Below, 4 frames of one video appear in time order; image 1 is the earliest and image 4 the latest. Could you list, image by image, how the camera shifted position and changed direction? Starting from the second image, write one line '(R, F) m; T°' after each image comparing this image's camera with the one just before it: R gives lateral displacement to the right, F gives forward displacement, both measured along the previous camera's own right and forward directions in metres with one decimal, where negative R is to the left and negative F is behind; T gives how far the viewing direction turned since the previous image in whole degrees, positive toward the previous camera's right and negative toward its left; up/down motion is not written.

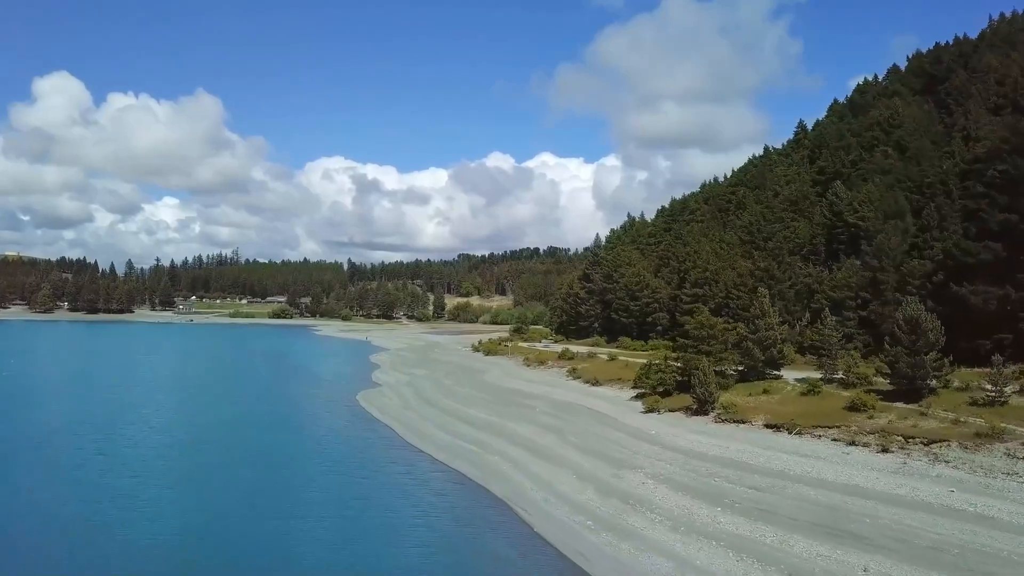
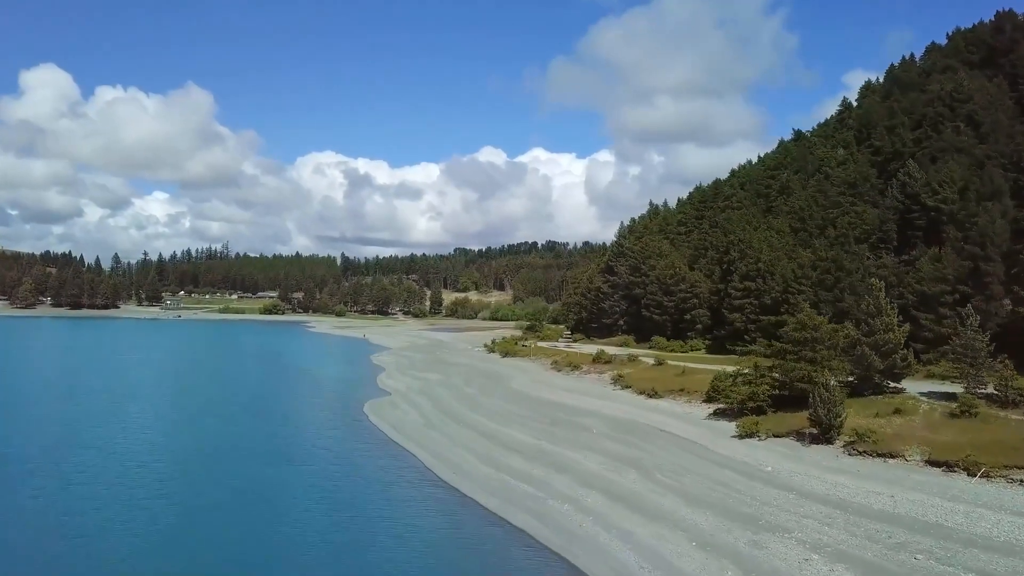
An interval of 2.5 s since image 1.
(-2.6, +7.3) m; +1°
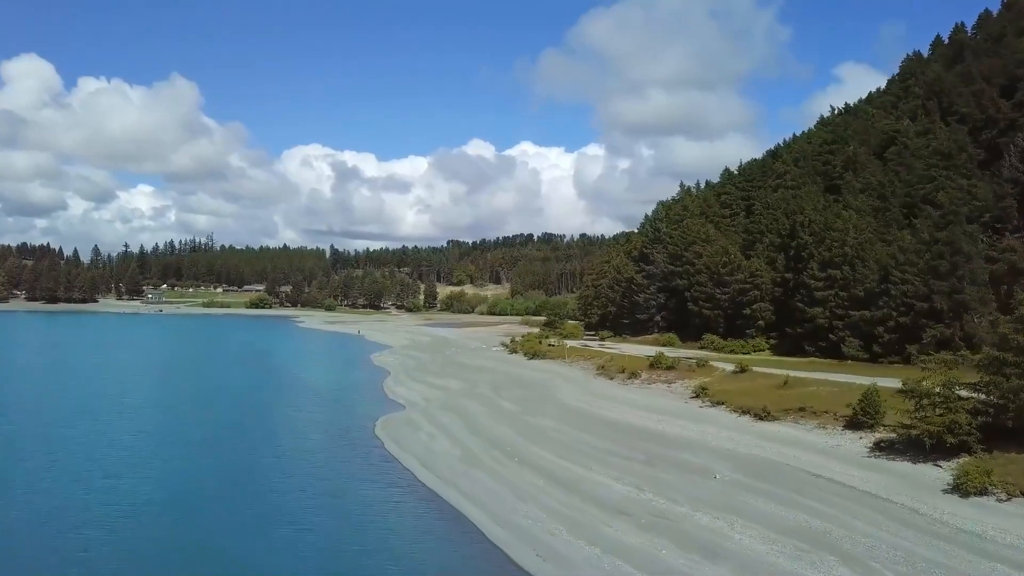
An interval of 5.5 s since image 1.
(-3.1, +9.1) m; +1°
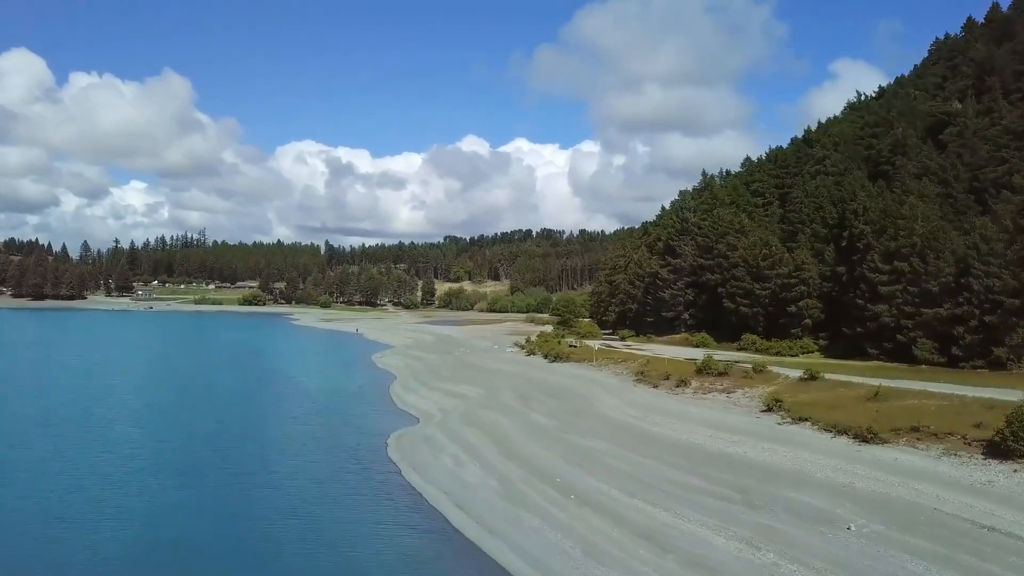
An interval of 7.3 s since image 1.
(-1.8, +5.2) m; 0°
